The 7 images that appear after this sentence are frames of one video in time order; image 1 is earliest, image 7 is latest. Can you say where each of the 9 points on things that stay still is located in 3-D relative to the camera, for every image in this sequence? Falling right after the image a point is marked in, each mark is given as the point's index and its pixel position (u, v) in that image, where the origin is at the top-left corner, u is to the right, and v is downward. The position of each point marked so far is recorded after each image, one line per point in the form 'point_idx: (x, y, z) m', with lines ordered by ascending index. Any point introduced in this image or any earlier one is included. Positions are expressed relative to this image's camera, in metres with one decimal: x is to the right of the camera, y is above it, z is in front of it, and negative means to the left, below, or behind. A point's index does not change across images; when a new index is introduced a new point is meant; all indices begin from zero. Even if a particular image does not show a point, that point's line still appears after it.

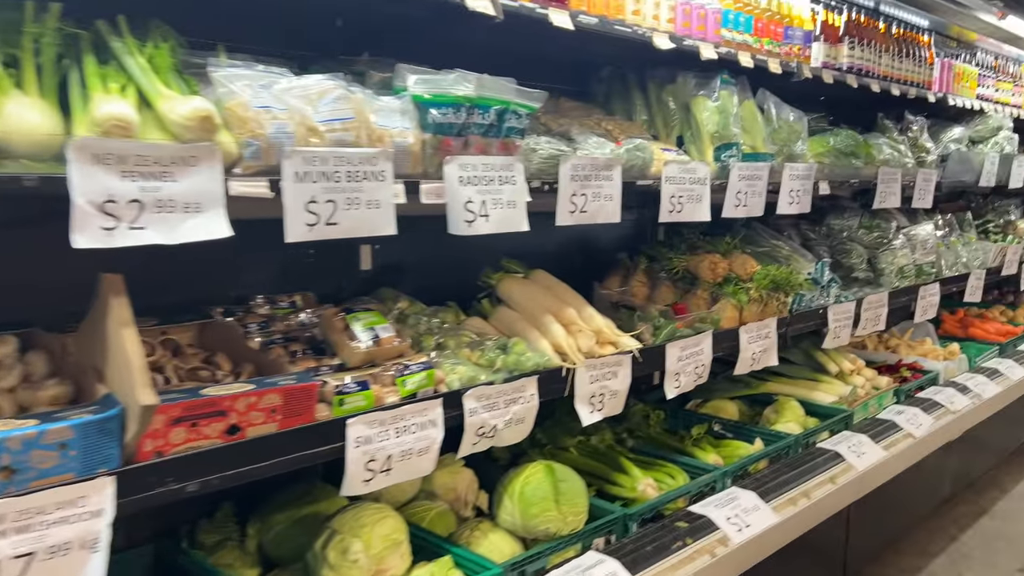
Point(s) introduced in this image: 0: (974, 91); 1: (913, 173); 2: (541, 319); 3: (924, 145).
0: (+1.8, +0.8, +3.2) m
1: (+1.4, +0.4, +2.8) m
2: (+0.1, -0.1, +1.7) m
3: (+1.5, +0.5, +2.9) m
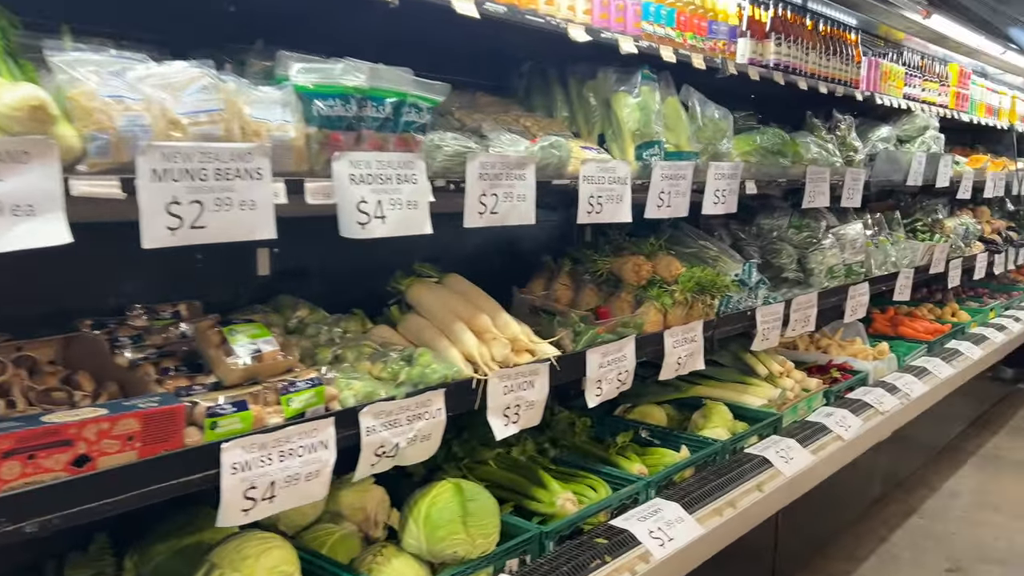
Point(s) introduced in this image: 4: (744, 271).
0: (+1.6, +0.8, +3.2) m
1: (+1.1, +0.4, +2.7) m
2: (-0.1, -0.1, +1.6) m
3: (+1.2, +0.5, +2.9) m
4: (+0.7, 0.0, +2.4) m
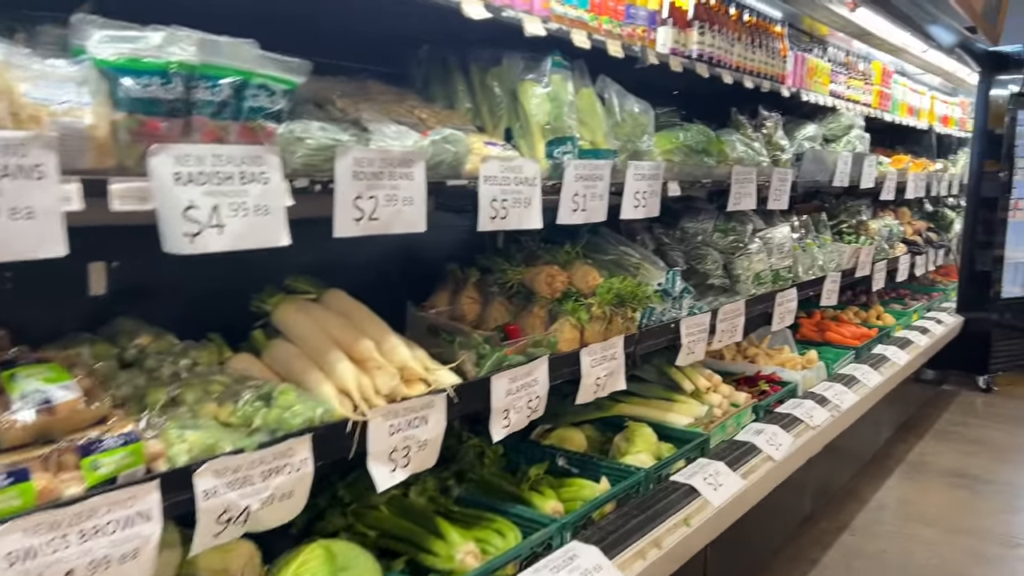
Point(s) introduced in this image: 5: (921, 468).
0: (+1.2, +0.8, +3.1) m
1: (+0.8, +0.4, +2.6) m
2: (-0.3, -0.1, +1.3) m
3: (+0.9, +0.5, +2.7) m
4: (+0.4, 0.0, +2.2) m
5: (+1.7, -0.8, +3.3) m
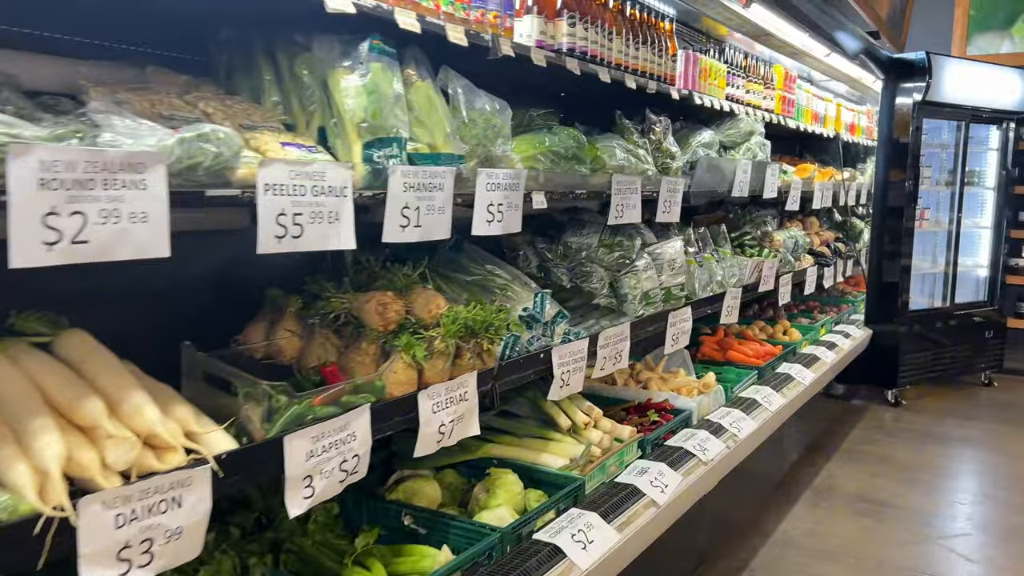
0: (+0.8, +0.7, +2.9) m
1: (+0.4, +0.3, +2.4) m
2: (-0.6, -0.2, +1.0) m
3: (+0.5, +0.4, +2.5) m
4: (+0.1, 0.0, +1.9) m
5: (+1.2, -0.8, +3.2) m
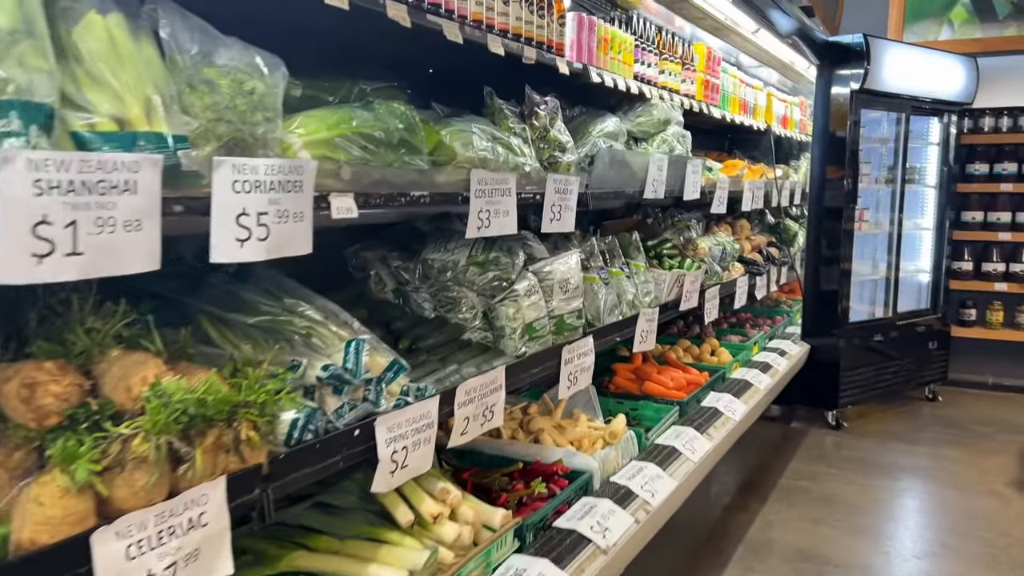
0: (+0.4, +0.6, +2.4) m
1: (+0.1, +0.2, +1.8) m
2: (-0.8, -0.3, +0.4) m
3: (+0.1, +0.4, +1.9) m
4: (-0.3, -0.1, +1.3) m
5: (+0.8, -0.9, +2.7) m
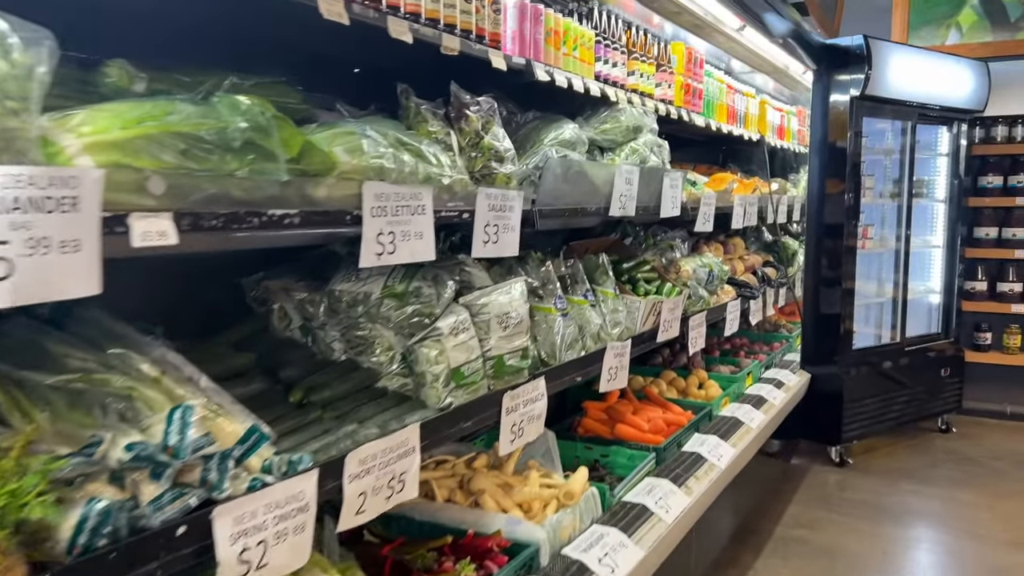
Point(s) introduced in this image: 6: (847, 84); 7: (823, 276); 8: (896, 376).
0: (+0.2, +0.6, +2.1) m
1: (-0.1, +0.2, +1.5) m
2: (-1.0, -0.3, +0.1) m
3: (0.0, +0.3, +1.6) m
4: (-0.4, -0.2, +1.0) m
5: (+0.7, -1.0, +2.3) m
6: (+1.5, +0.9, +3.6) m
7: (+1.4, +0.1, +3.7) m
8: (+1.9, -0.4, +4.0) m
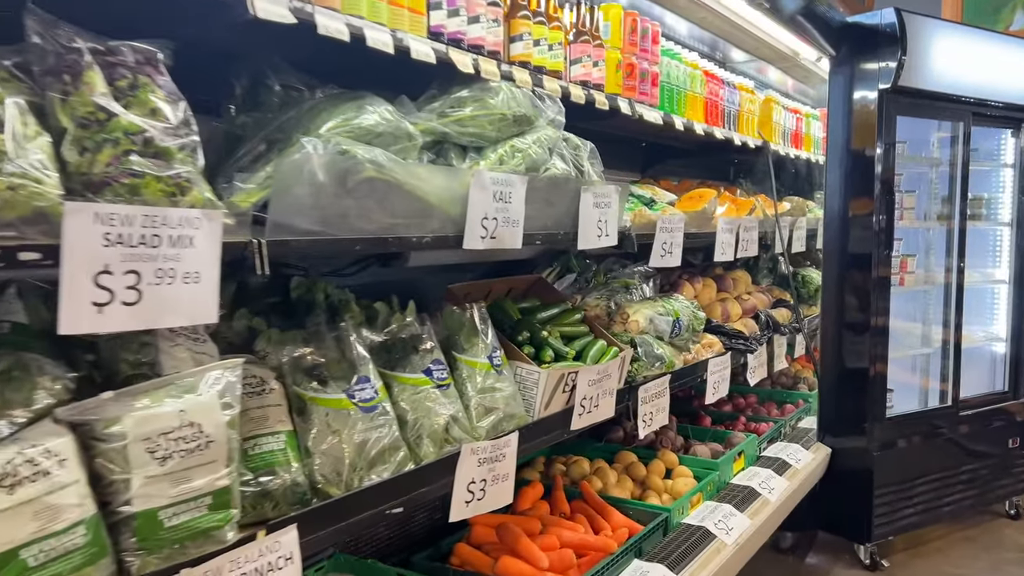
0: (-0.1, +0.4, +1.3) m
1: (-0.5, +0.1, +0.8) m
2: (-1.5, -0.4, -0.6) m
3: (-0.4, +0.2, +0.9) m
4: (-0.8, -0.3, +0.3) m
5: (+0.4, -1.1, +1.5) m
6: (+1.2, +0.7, +2.8) m
7: (+1.2, -0.1, +2.8) m
8: (+1.7, -0.6, +3.1) m
